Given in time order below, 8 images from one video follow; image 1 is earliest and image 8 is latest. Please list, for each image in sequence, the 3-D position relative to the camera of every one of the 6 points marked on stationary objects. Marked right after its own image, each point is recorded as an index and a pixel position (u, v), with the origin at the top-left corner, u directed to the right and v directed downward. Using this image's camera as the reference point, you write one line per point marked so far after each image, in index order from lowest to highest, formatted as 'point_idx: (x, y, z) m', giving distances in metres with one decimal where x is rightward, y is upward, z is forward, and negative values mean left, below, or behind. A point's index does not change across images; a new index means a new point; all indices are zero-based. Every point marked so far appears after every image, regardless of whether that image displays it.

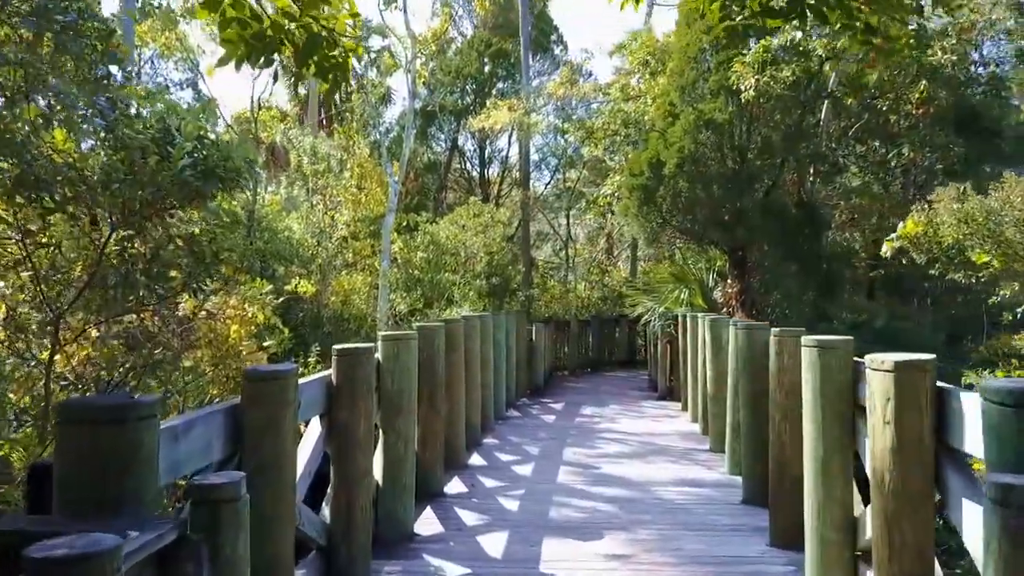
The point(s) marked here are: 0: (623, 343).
0: (+1.9, -0.9, +14.1) m
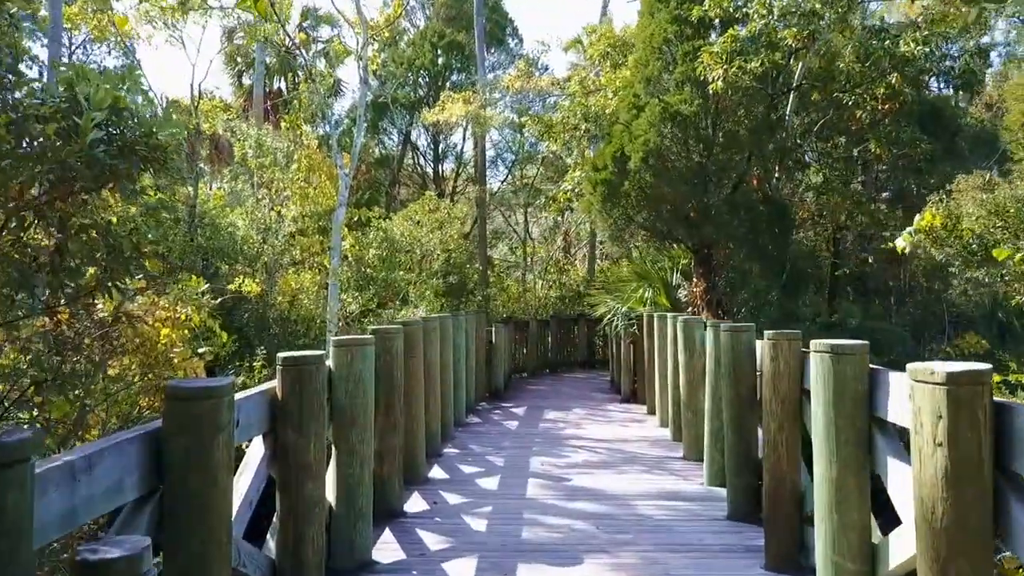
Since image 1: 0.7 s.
0: (+1.2, -0.9, +13.8) m
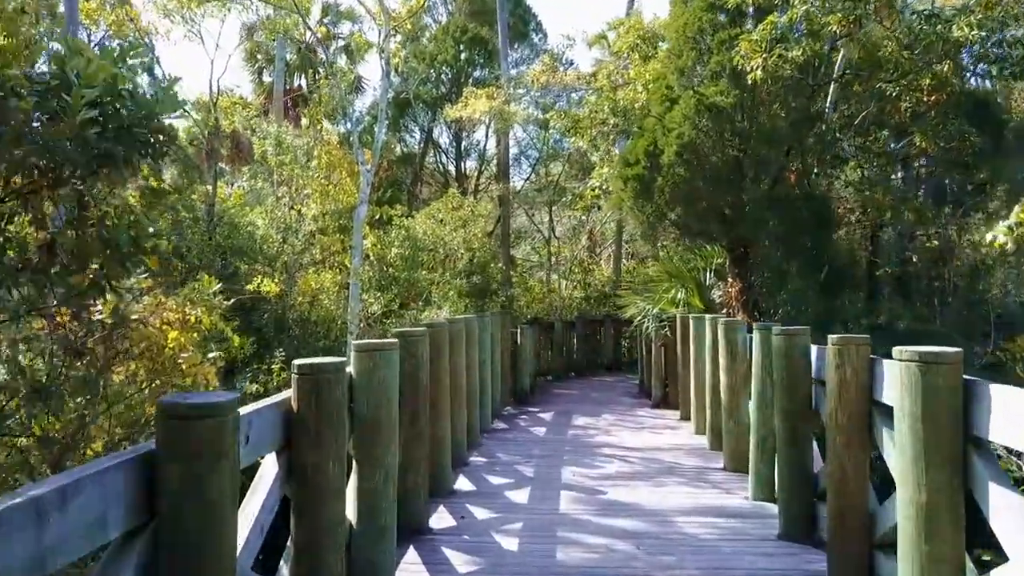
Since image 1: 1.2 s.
0: (+1.6, -0.9, +13.4) m
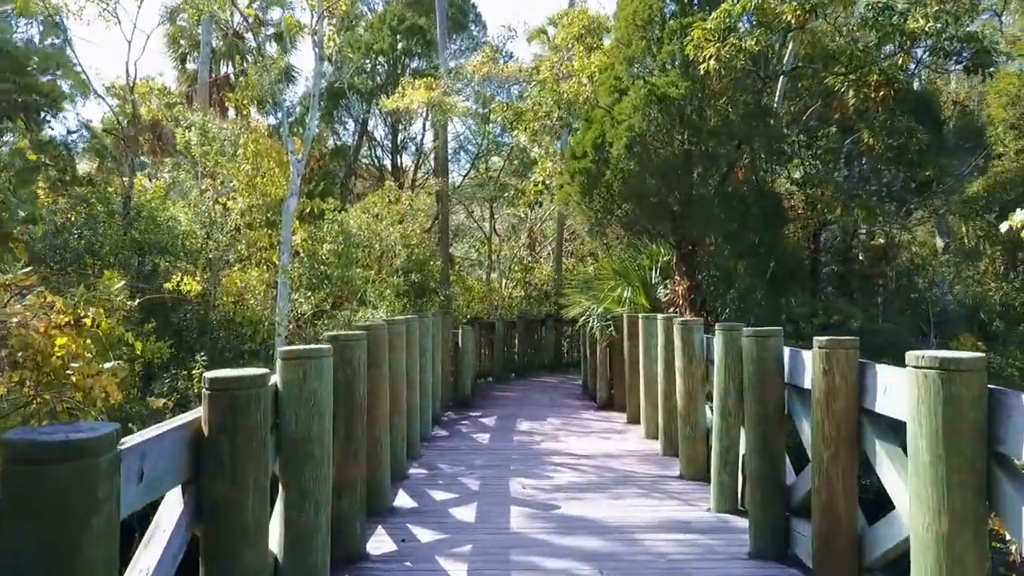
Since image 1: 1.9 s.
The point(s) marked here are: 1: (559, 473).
0: (+0.6, -0.9, +13.1) m
1: (+0.3, -1.3, +5.8) m
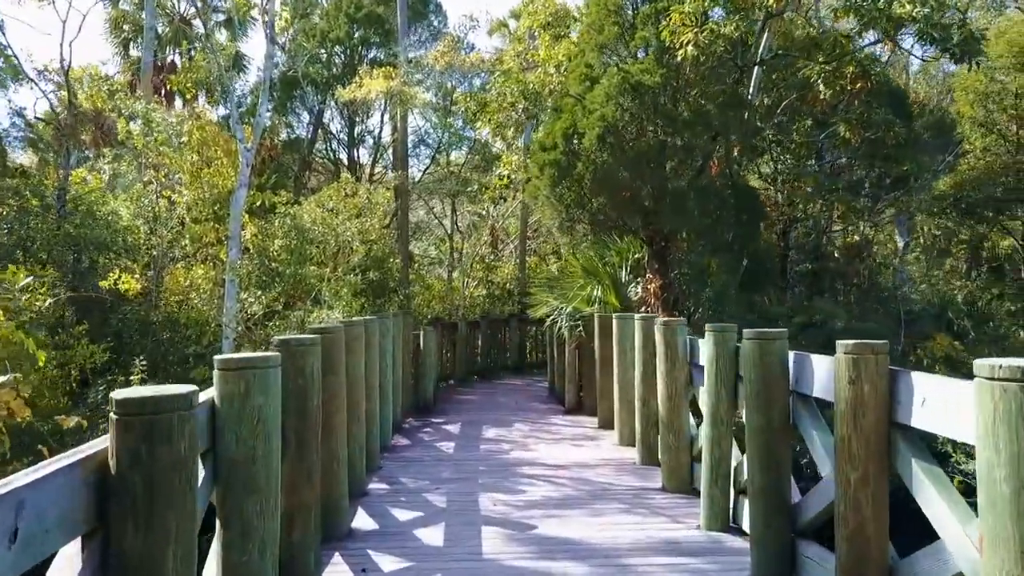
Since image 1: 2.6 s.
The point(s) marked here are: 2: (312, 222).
0: (0.0, -0.9, +12.7) m
1: (+0.1, -1.3, +5.4) m
2: (-2.4, +0.8, +9.8) m
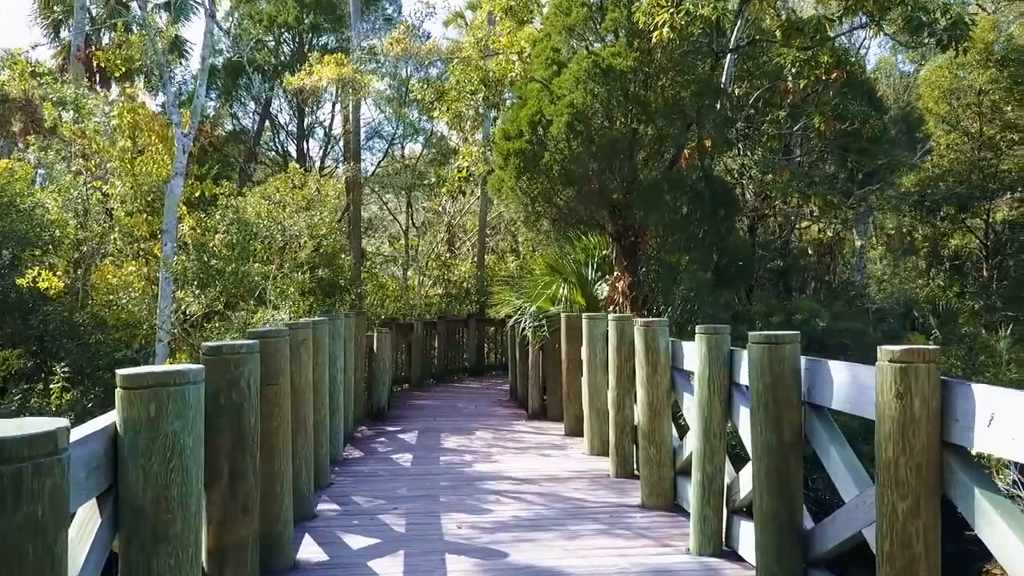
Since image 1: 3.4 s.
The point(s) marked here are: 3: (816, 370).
0: (-0.6, -0.9, +12.1) m
1: (-0.1, -1.3, +4.9) m
2: (-2.8, +0.8, +9.2) m
3: (+1.1, -0.3, +3.0) m
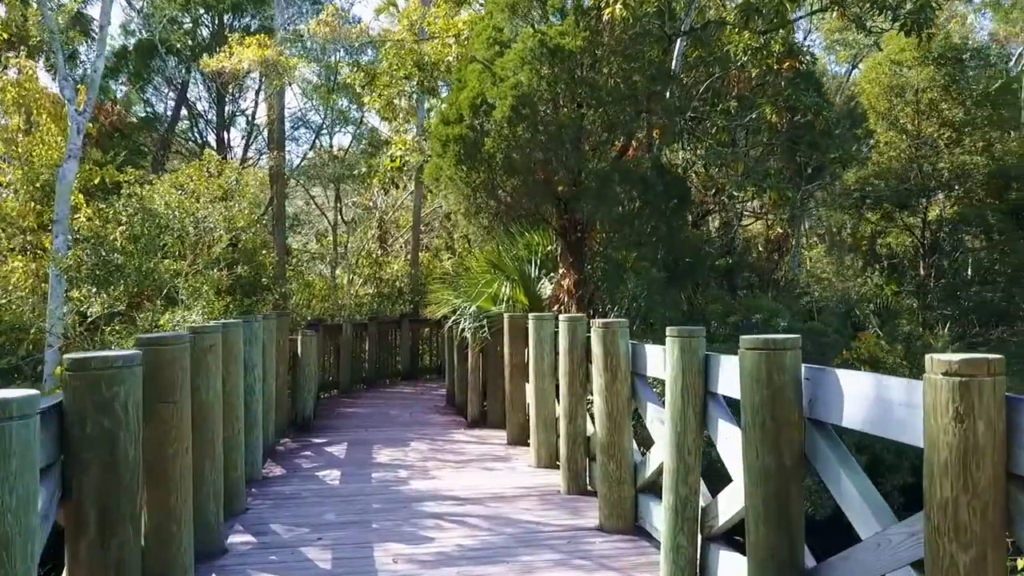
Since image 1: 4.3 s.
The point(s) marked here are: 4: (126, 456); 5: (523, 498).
0: (-1.5, -0.9, +11.5) m
1: (-0.4, -1.3, +4.3) m
2: (-3.5, +0.8, +8.3) m
3: (+1.0, -0.3, +2.6) m
4: (-1.1, -0.5, +2.3) m
5: (+0.1, -1.3, +5.0) m
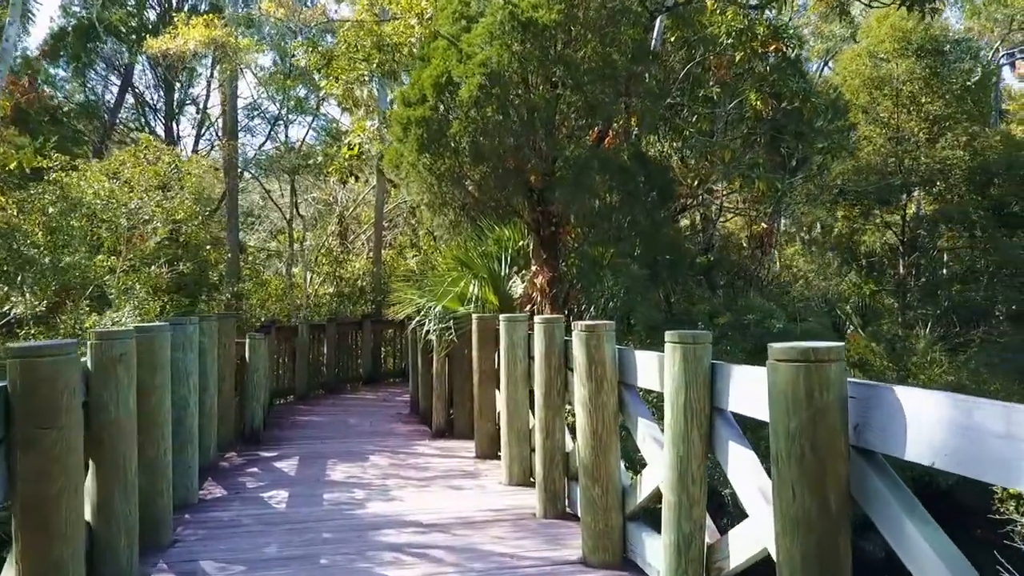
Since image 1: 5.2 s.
0: (-1.9, -0.8, +10.9) m
1: (-0.5, -1.3, +3.7) m
2: (-3.8, +0.8, +7.6) m
3: (+0.9, -0.3, +2.0) m
4: (-1.2, -0.5, +1.7) m
5: (-0.1, -1.3, +4.4) m
